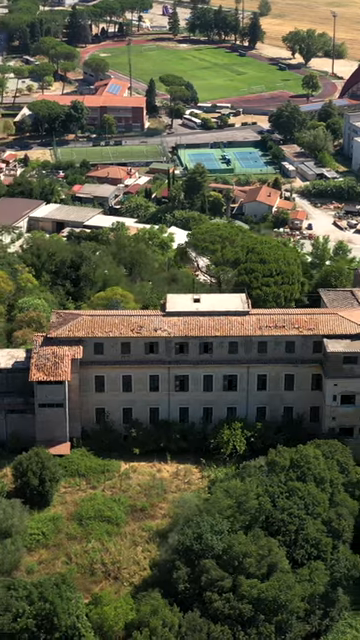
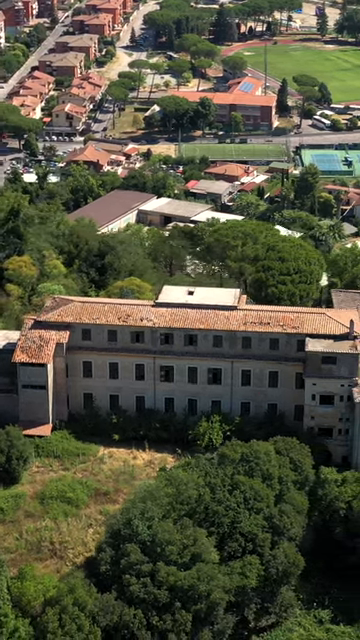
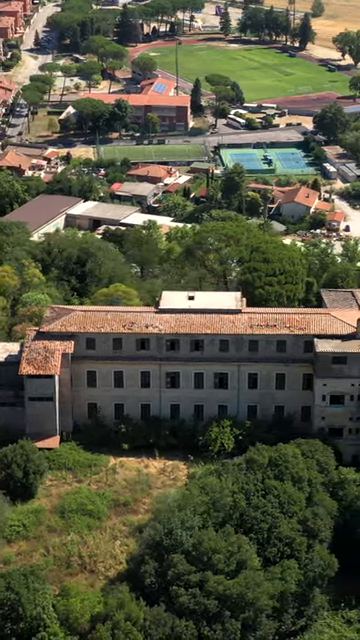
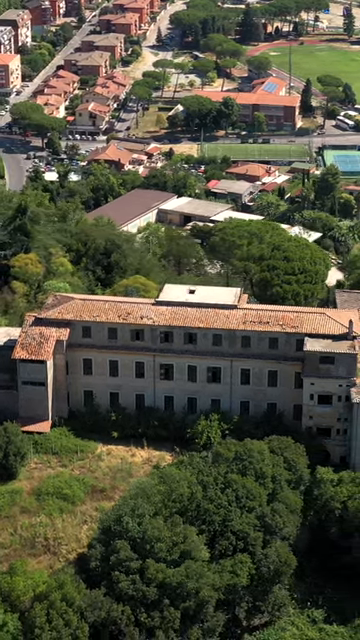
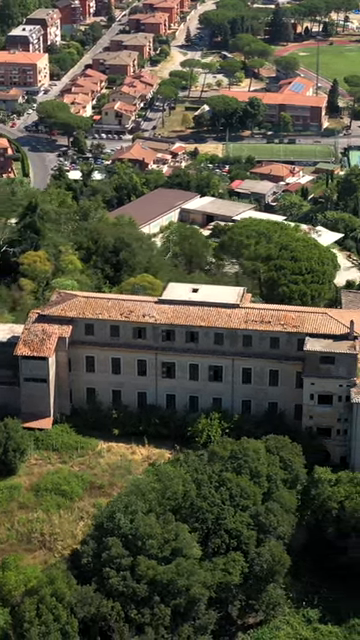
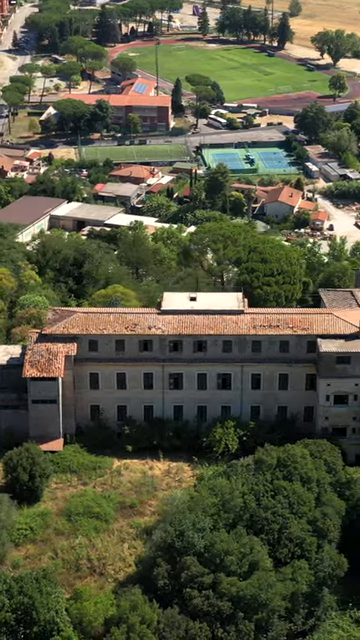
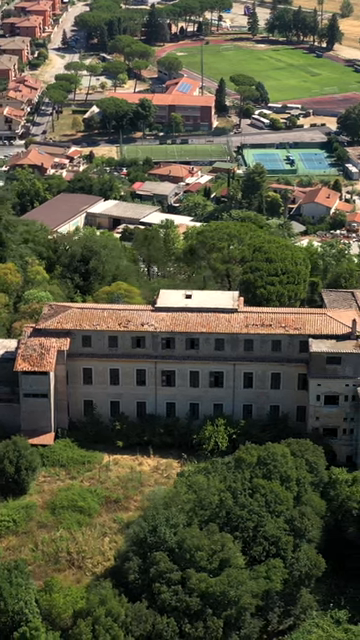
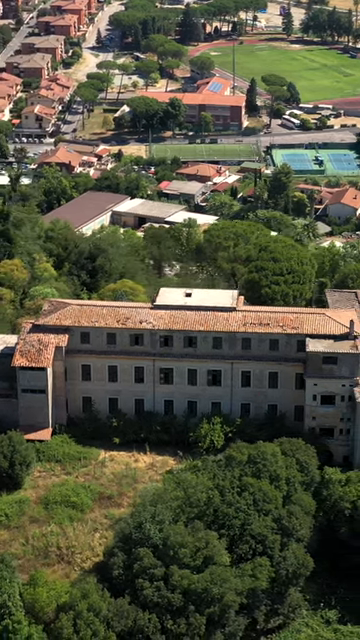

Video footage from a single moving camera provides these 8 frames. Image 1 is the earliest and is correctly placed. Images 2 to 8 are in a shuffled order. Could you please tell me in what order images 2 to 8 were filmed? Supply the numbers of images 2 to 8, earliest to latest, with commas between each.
6, 3, 7, 8, 2, 4, 5
